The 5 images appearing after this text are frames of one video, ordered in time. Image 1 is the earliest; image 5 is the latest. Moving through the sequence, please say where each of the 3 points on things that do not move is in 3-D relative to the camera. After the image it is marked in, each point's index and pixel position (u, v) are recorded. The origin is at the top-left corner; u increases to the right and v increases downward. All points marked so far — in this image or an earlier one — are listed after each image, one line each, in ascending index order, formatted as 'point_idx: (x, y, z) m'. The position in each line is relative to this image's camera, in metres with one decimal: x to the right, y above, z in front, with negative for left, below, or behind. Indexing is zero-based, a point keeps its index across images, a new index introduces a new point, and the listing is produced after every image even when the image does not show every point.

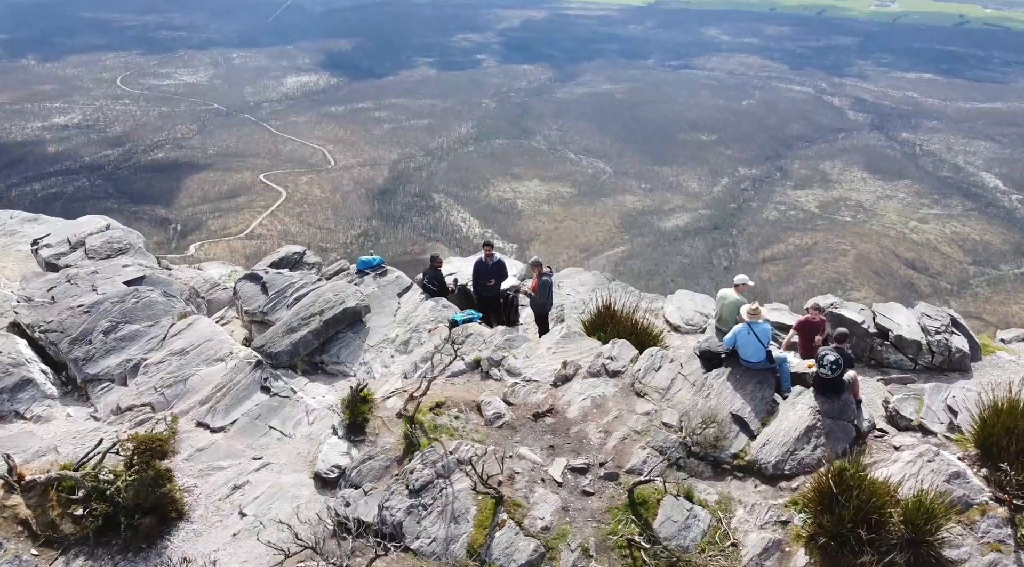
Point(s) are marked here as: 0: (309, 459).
0: (-4.3, -3.7, +18.5) m
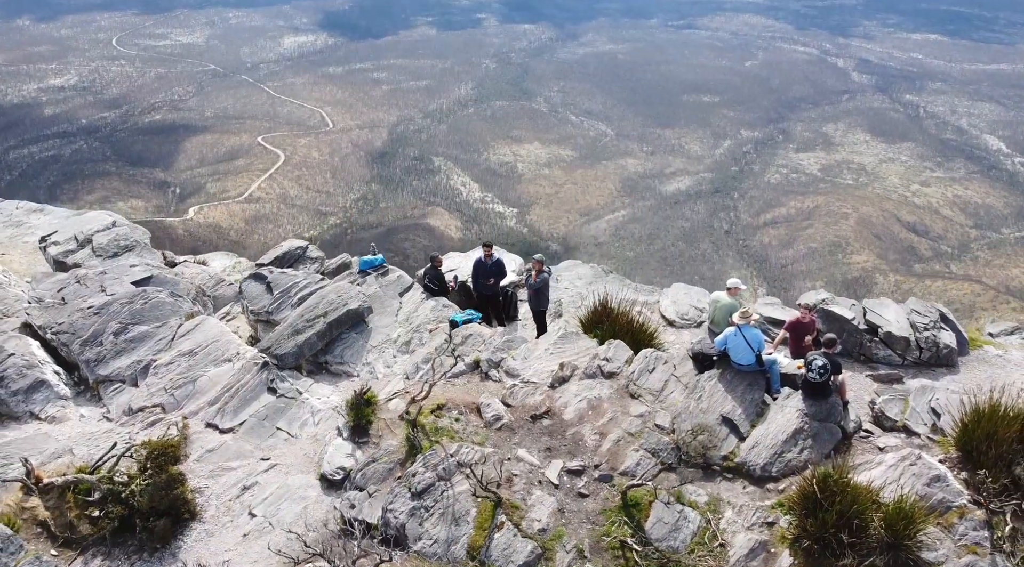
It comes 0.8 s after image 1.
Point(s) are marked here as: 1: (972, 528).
0: (-4.3, -3.9, +19.2) m
1: (+8.9, -4.7, +16.8) m
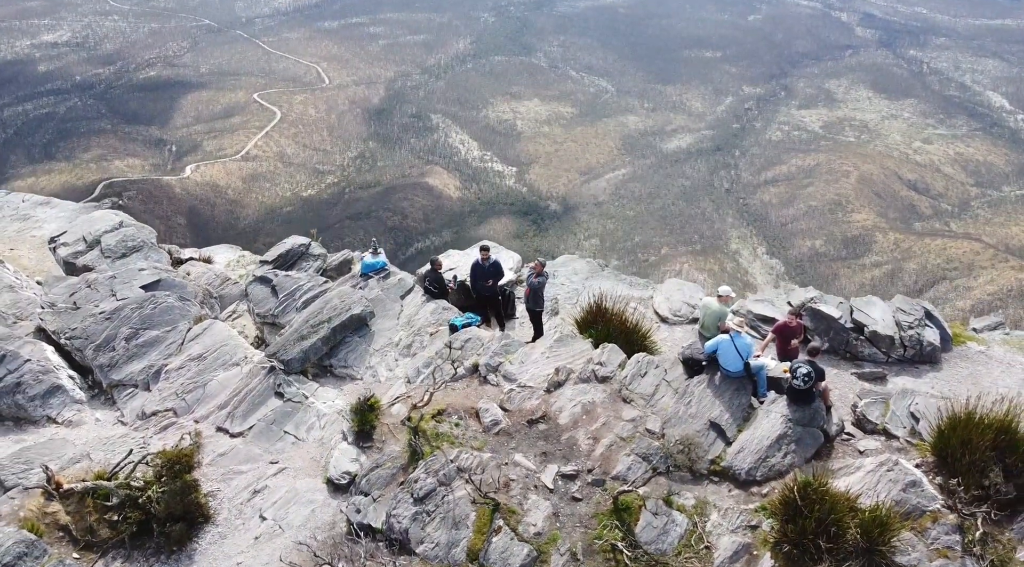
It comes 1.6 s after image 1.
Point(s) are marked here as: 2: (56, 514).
0: (-4.4, -4.2, +20.1) m
1: (+8.8, -5.1, +17.8) m
2: (-9.7, -4.9, +18.6) m
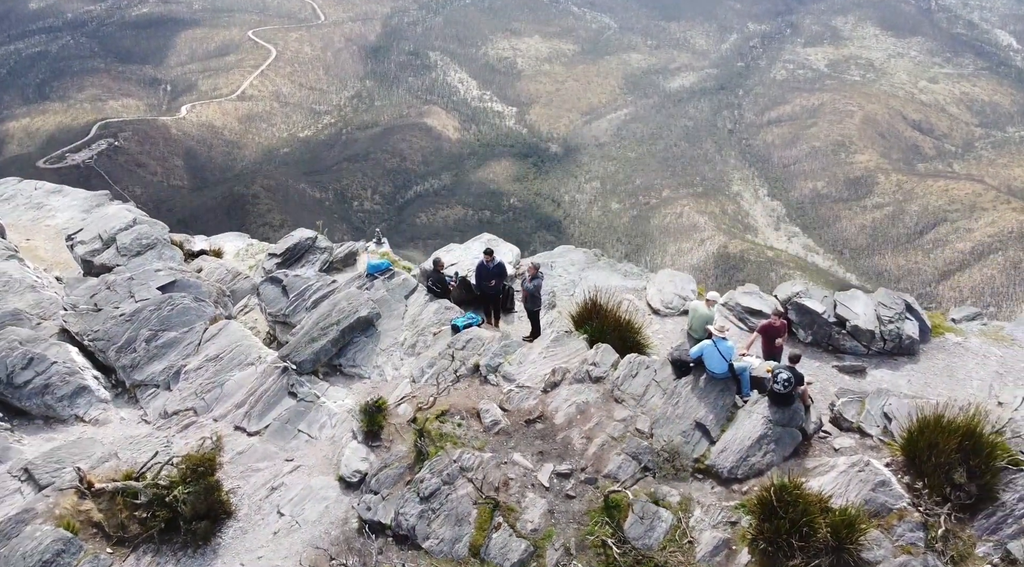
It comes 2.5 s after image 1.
0: (-4.4, -4.4, +21.6) m
1: (+8.8, -5.5, +19.3) m
2: (-9.8, -5.3, +20.1) m
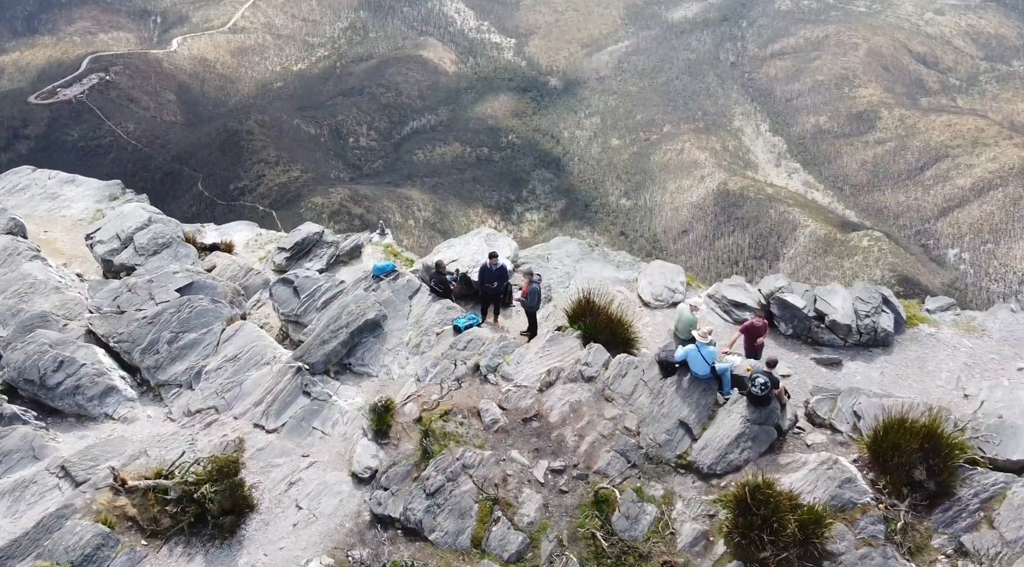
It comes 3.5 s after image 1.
0: (-4.5, -4.7, +23.4) m
1: (+8.8, -5.9, +21.3) m
2: (-9.8, -5.7, +22.0) m
